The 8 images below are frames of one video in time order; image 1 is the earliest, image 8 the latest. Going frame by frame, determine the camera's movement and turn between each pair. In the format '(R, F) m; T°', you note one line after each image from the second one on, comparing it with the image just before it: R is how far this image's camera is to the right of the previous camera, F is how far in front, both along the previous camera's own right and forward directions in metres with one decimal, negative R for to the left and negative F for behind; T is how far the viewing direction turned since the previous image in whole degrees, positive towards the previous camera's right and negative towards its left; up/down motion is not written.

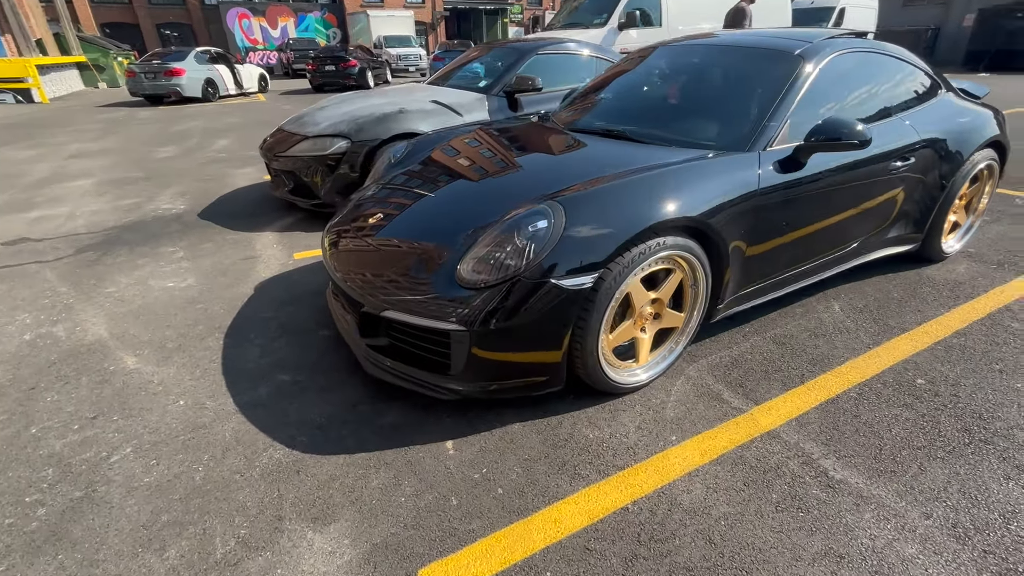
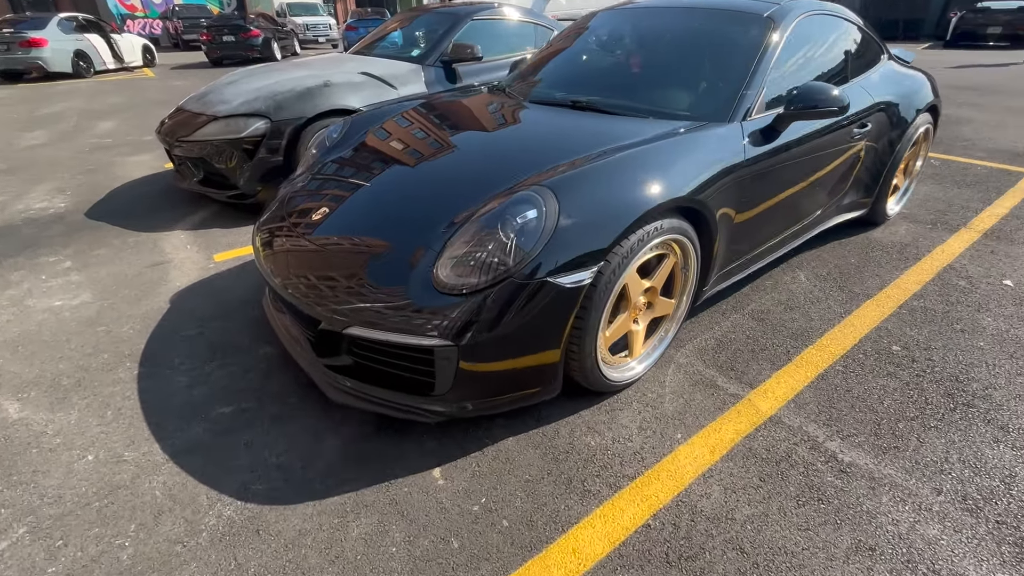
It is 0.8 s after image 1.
(-0.2, +0.3) m; +8°
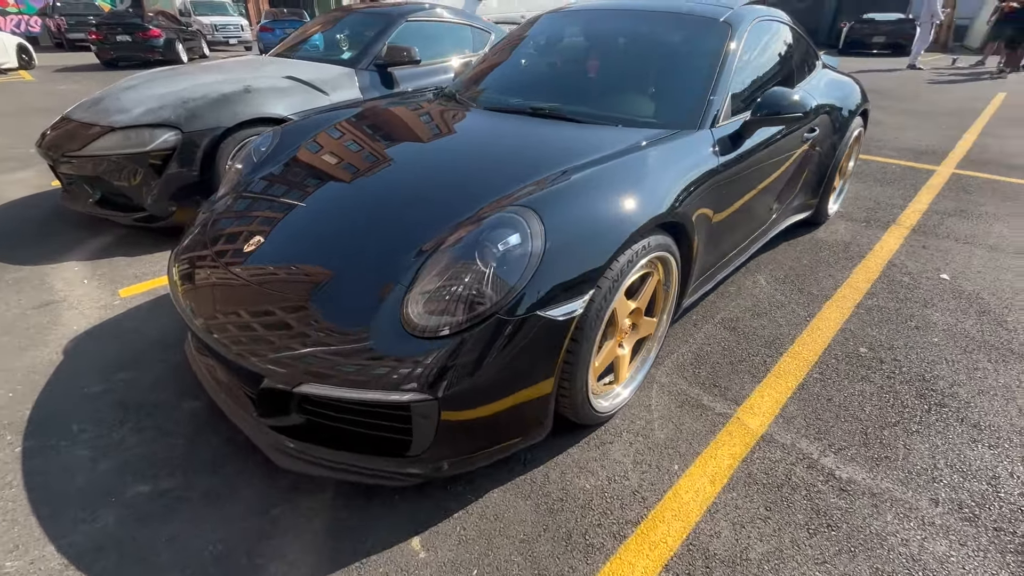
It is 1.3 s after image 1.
(-0.1, +0.2) m; +7°
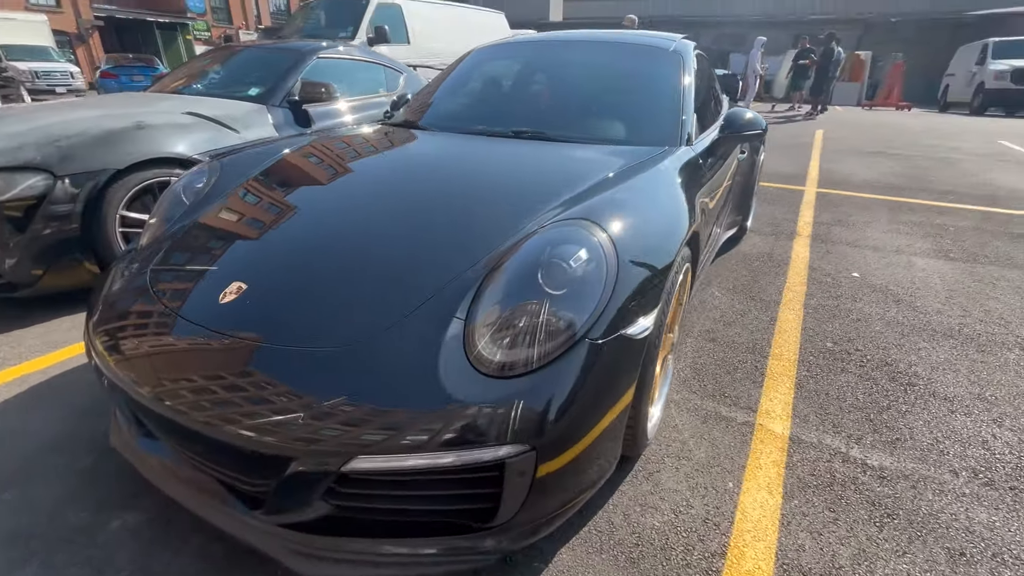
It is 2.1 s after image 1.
(-0.5, +0.2) m; +13°
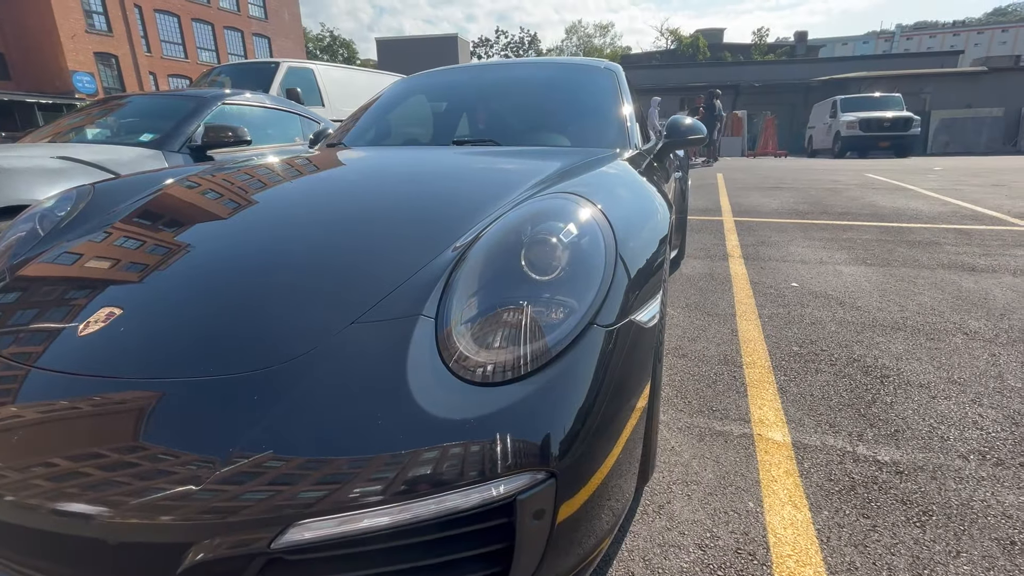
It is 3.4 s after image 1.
(-0.1, +0.3) m; +9°
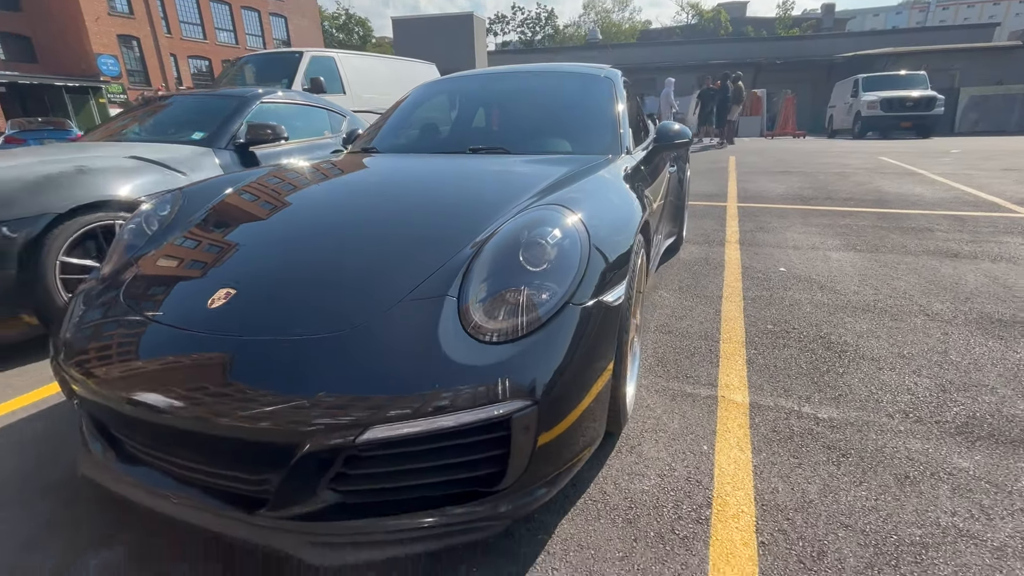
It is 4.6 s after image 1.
(0.0, -0.4) m; -2°
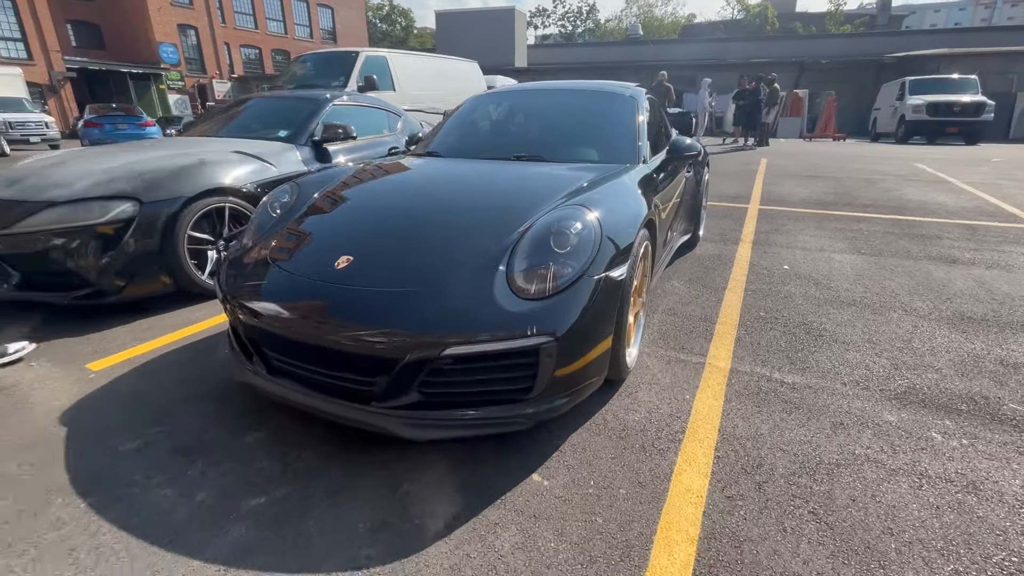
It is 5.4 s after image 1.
(0.0, -0.6) m; -3°
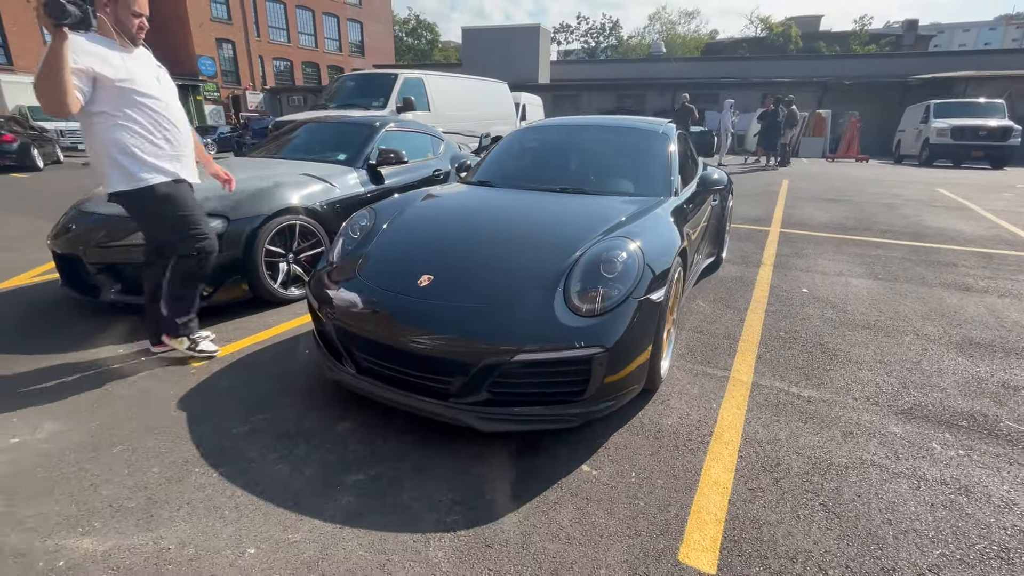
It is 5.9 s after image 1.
(-0.2, -0.4) m; -2°
